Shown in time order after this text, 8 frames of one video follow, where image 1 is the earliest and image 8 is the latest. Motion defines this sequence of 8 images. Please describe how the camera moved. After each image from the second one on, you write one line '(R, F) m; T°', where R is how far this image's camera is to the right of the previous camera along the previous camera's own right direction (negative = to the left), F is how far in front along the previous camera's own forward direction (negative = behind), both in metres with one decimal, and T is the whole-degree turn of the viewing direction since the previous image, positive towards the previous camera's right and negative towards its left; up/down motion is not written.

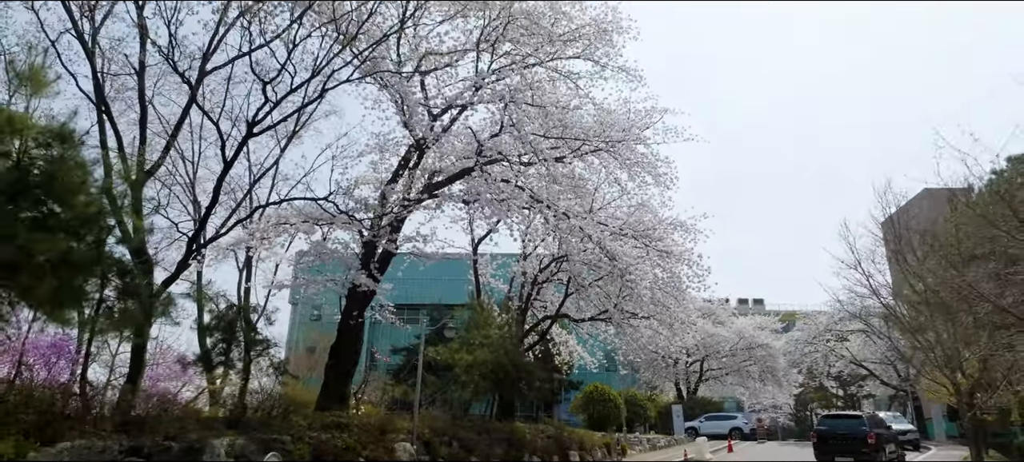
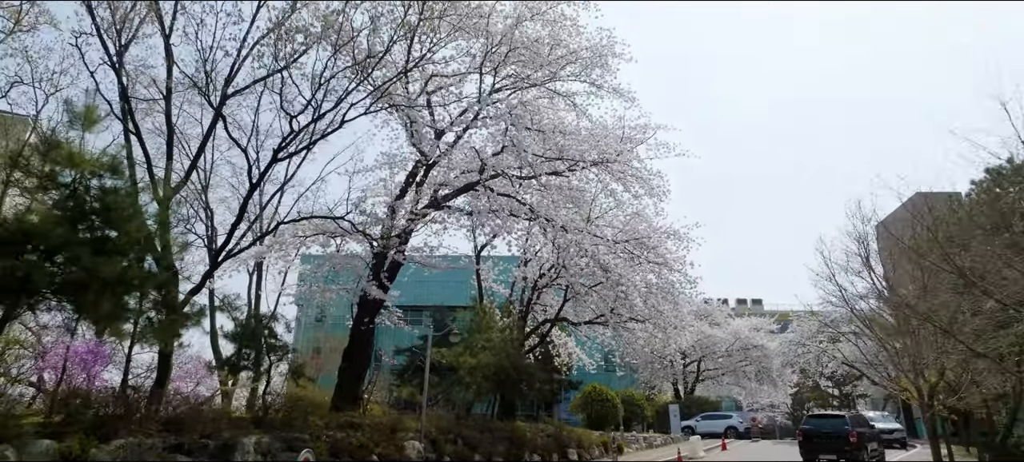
(0.0, -0.7) m; 0°
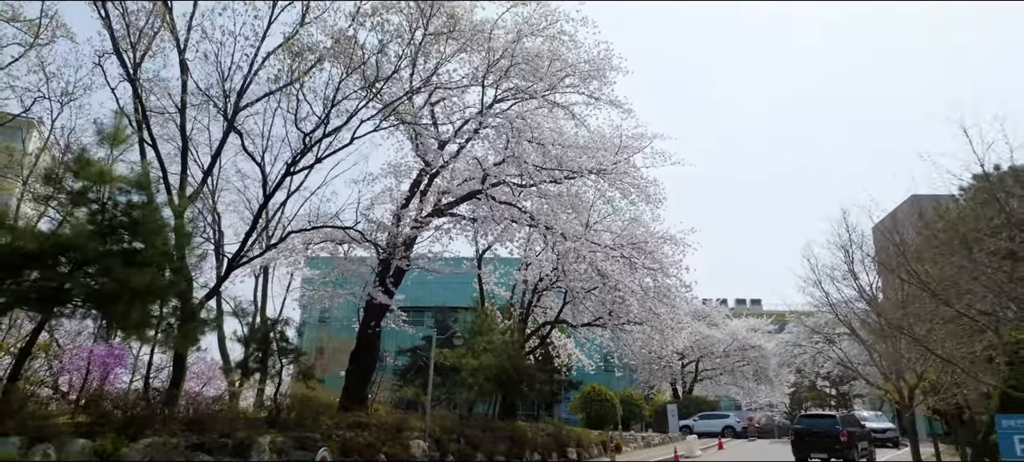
(0.0, -0.4) m; 0°
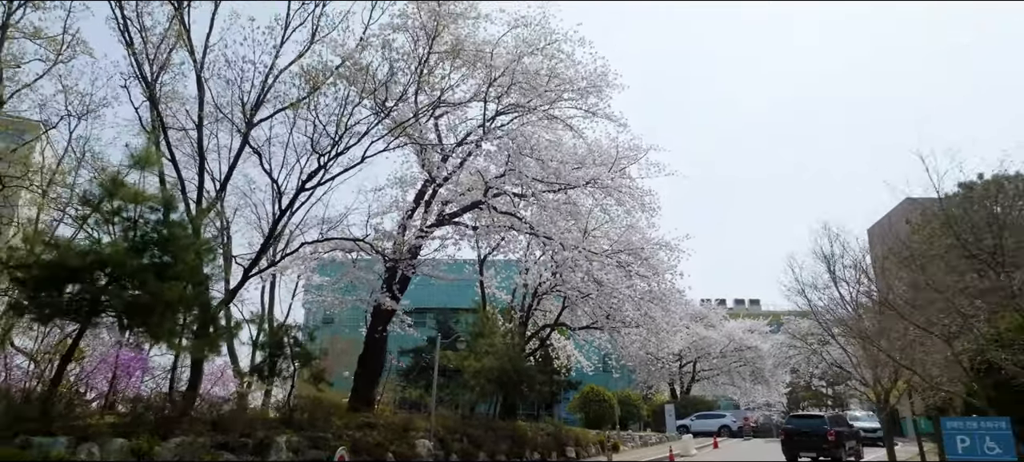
(0.0, -0.6) m; 0°
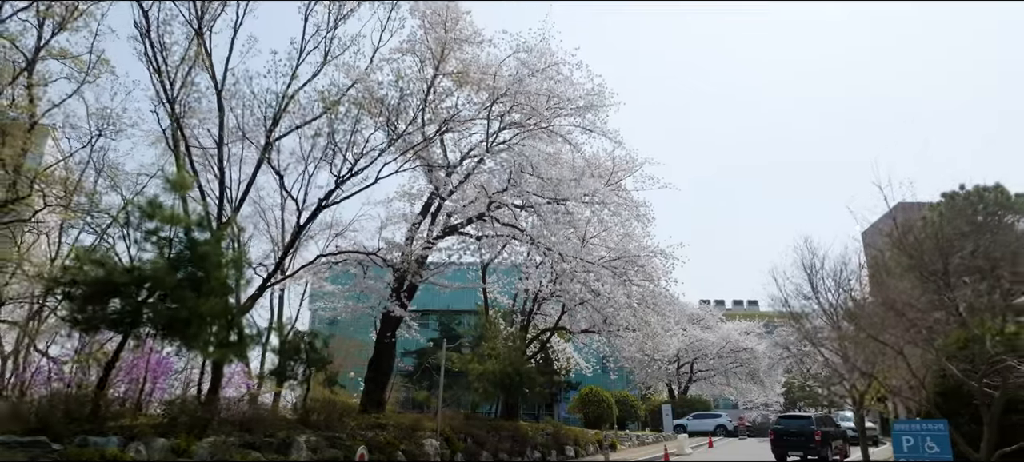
(0.0, -0.7) m; 0°
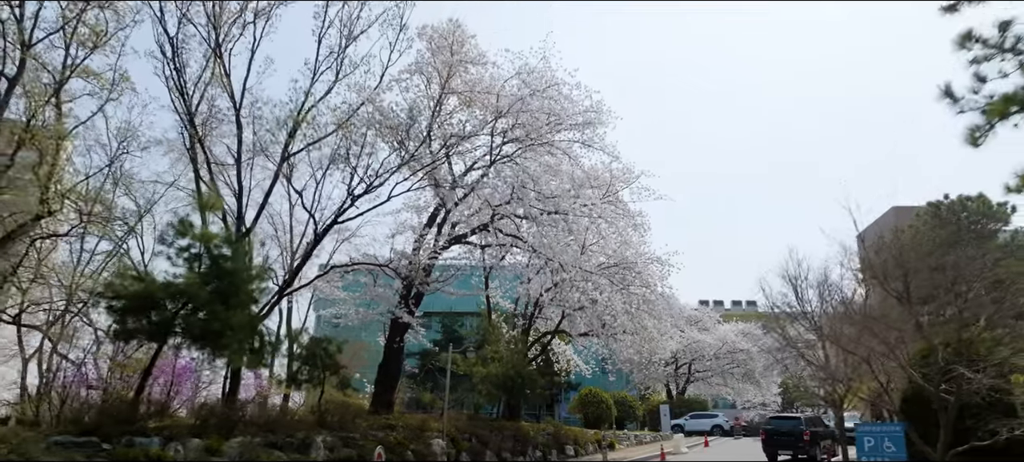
(0.0, -0.7) m; 0°
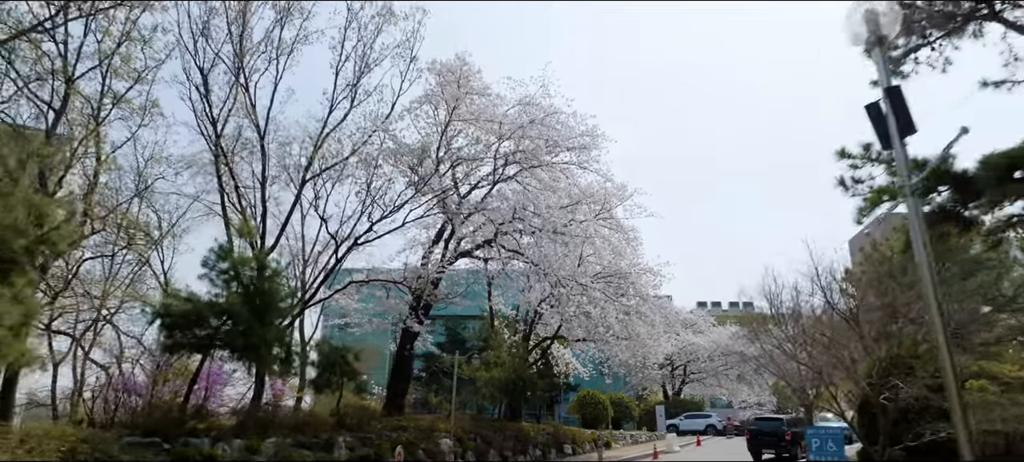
(0.0, -1.1) m; 0°
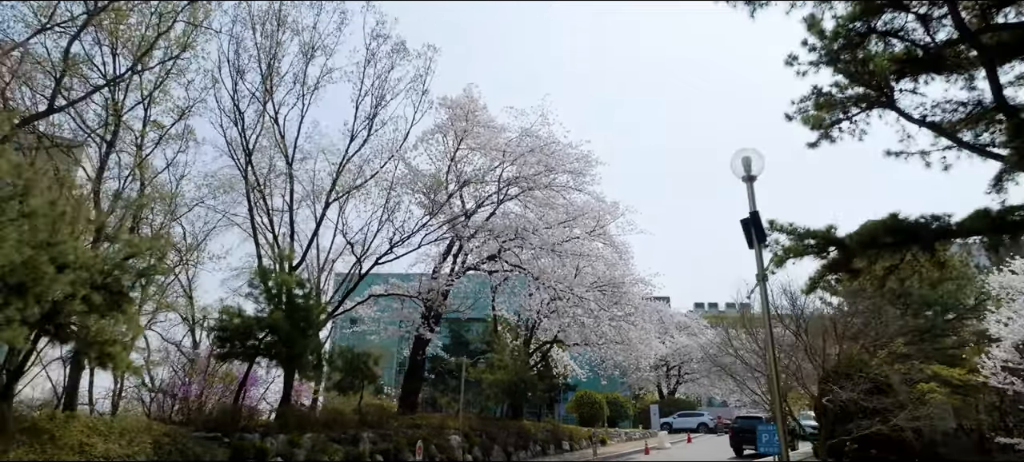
(0.0, -1.6) m; 0°
